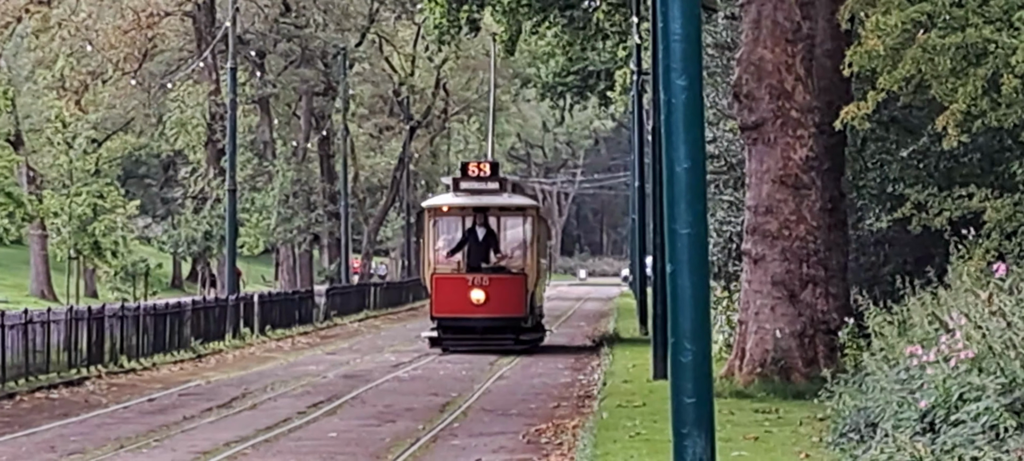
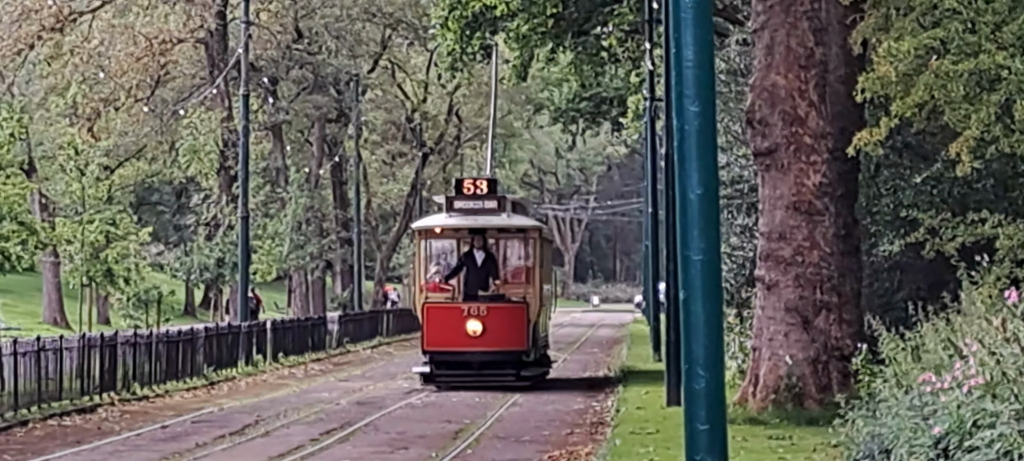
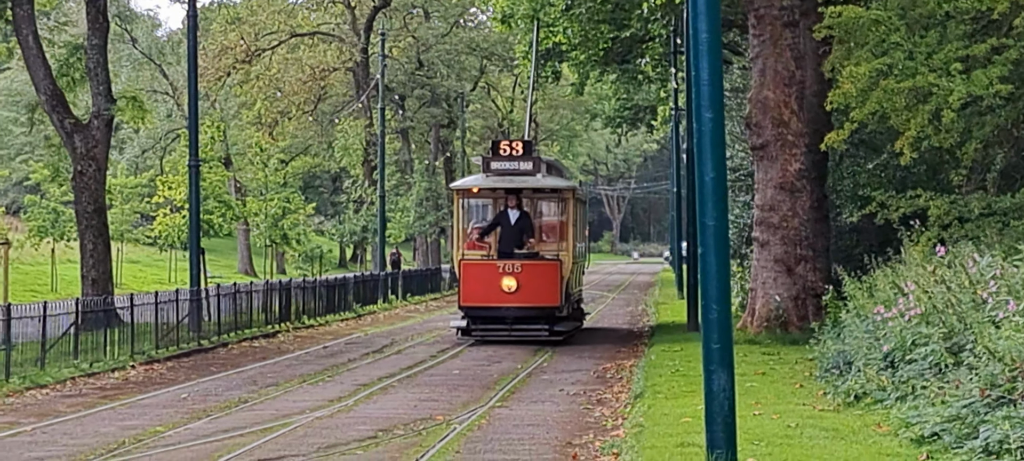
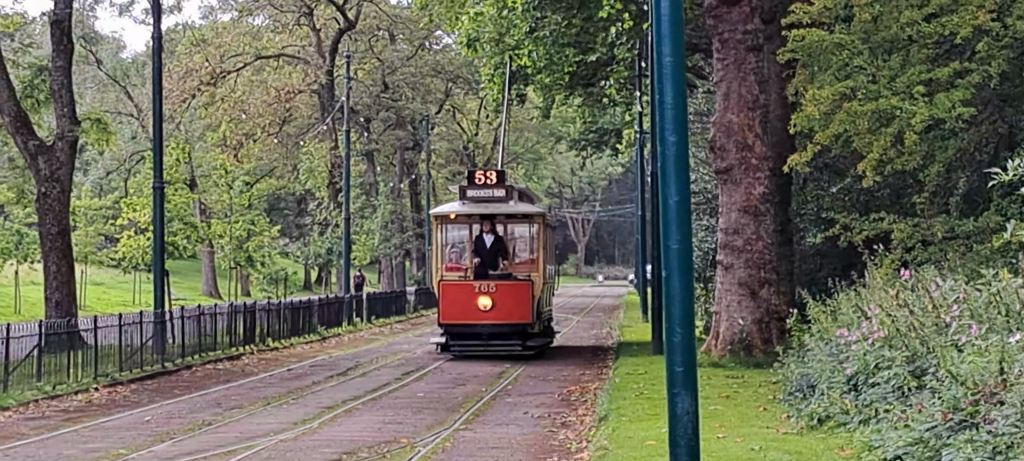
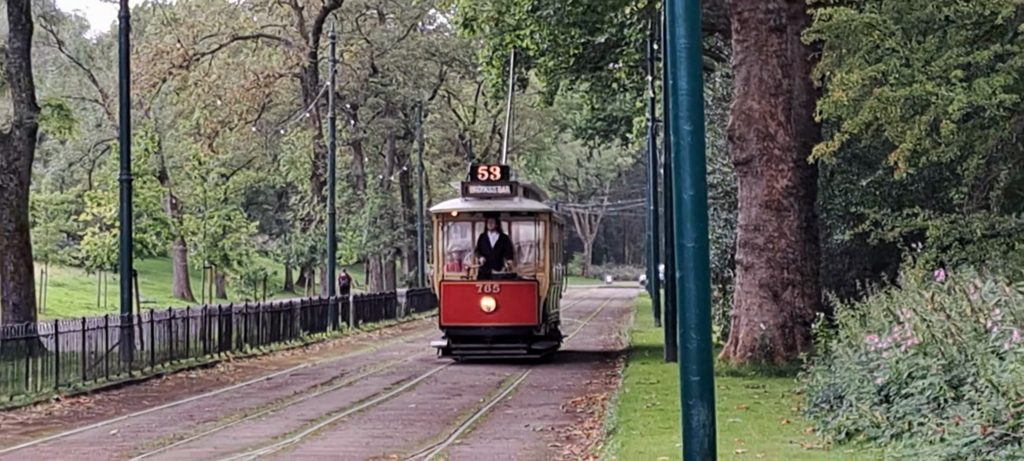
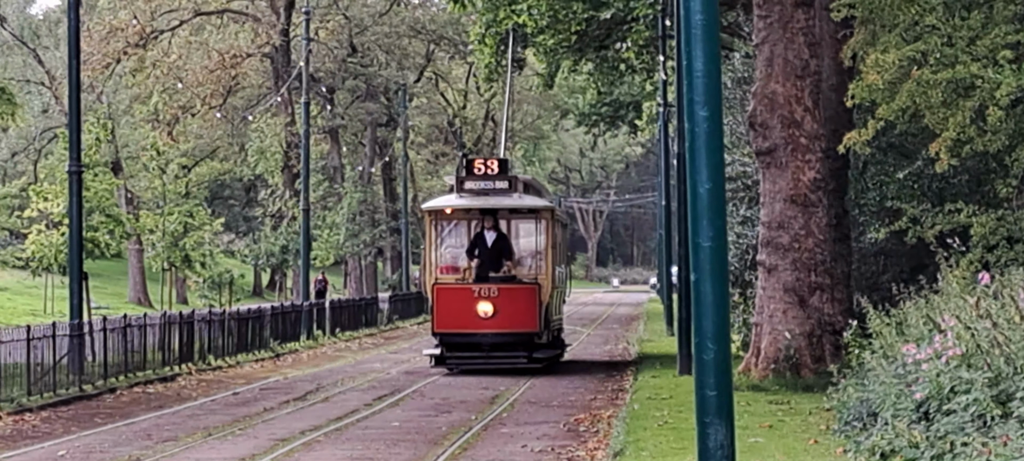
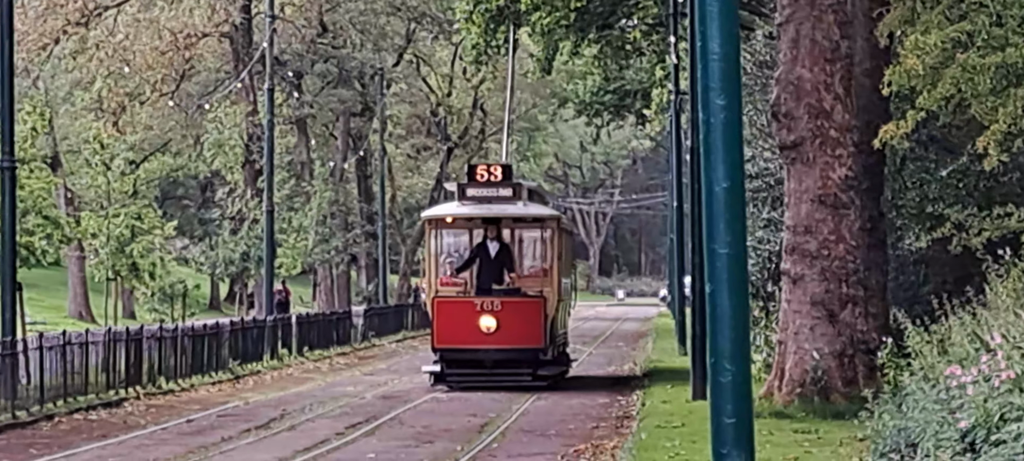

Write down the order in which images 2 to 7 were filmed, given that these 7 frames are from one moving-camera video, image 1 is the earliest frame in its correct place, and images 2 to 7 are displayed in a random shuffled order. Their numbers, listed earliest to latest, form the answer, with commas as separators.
2, 7, 6, 5, 4, 3
